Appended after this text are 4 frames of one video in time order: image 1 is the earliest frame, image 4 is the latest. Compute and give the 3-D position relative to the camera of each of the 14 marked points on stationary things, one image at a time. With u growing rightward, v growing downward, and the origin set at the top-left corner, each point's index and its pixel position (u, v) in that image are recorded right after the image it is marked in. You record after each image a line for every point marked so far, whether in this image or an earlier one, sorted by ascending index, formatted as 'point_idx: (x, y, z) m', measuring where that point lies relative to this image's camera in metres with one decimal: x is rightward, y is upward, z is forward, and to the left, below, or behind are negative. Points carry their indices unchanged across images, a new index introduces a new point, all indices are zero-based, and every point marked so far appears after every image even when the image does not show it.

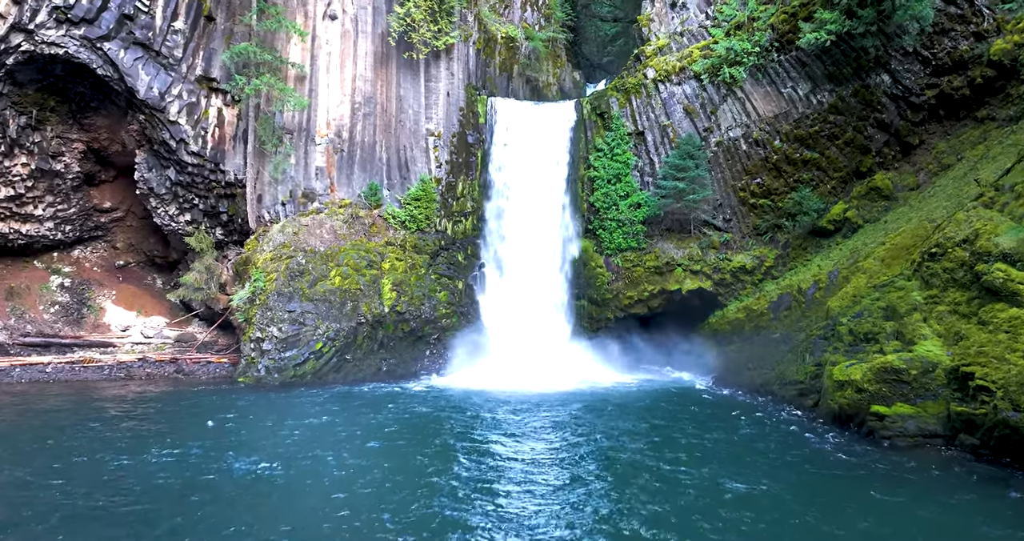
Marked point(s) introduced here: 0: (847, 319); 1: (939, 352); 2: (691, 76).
0: (+5.9, -0.9, +9.7) m
1: (+5.9, -1.1, +7.7) m
2: (+4.9, +5.4, +15.4) m
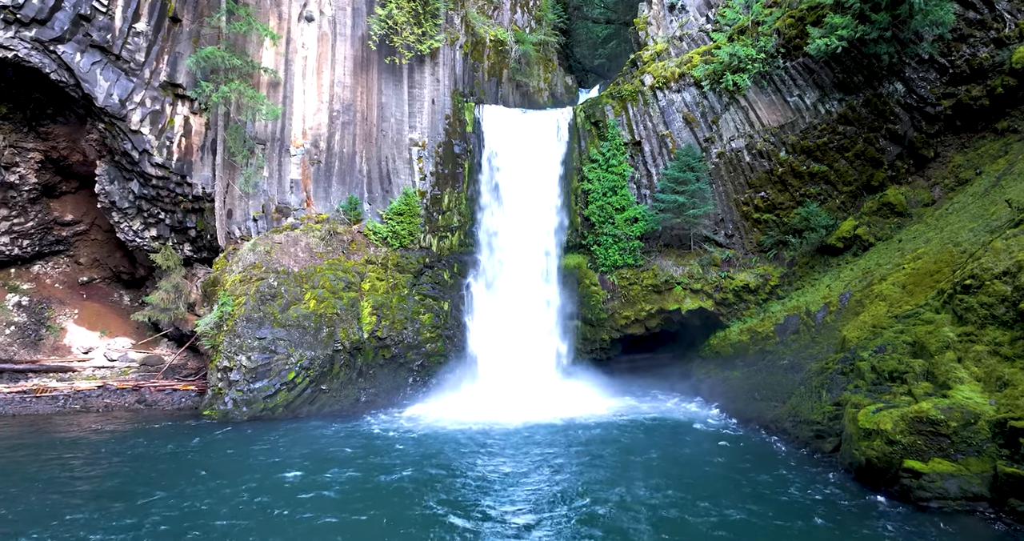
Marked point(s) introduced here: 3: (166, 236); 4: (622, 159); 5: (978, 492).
0: (+5.7, -1.3, +8.9) m
1: (+5.7, -1.6, +6.8) m
2: (+4.7, +4.9, +14.5) m
3: (-9.3, +0.9, +15.0) m
4: (+3.0, +3.1, +15.4) m
5: (+5.4, -2.6, +6.4) m
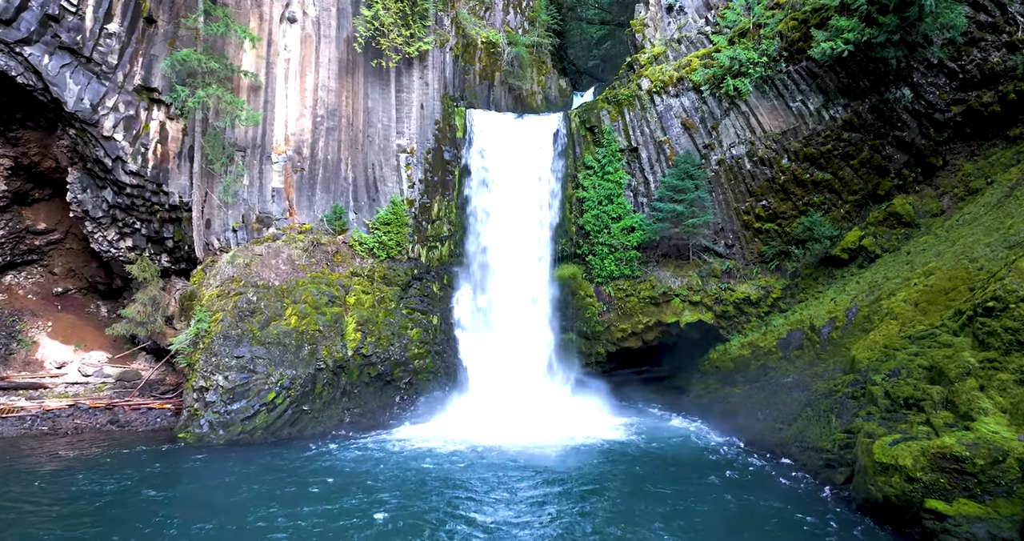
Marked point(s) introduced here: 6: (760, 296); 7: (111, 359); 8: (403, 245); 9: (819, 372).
0: (+5.5, -1.6, +8.4) m
1: (+5.6, -1.9, +6.3) m
2: (+4.4, +4.6, +14.0) m
3: (-9.5, +0.6, +14.4) m
4: (+2.8, +2.8, +14.9) m
5: (+5.3, -2.8, +5.9) m
6: (+5.8, -0.6, +13.0) m
7: (-10.9, -2.4, +15.2) m
8: (-2.8, +0.6, +14.2) m
9: (+5.6, -1.9, +10.2) m
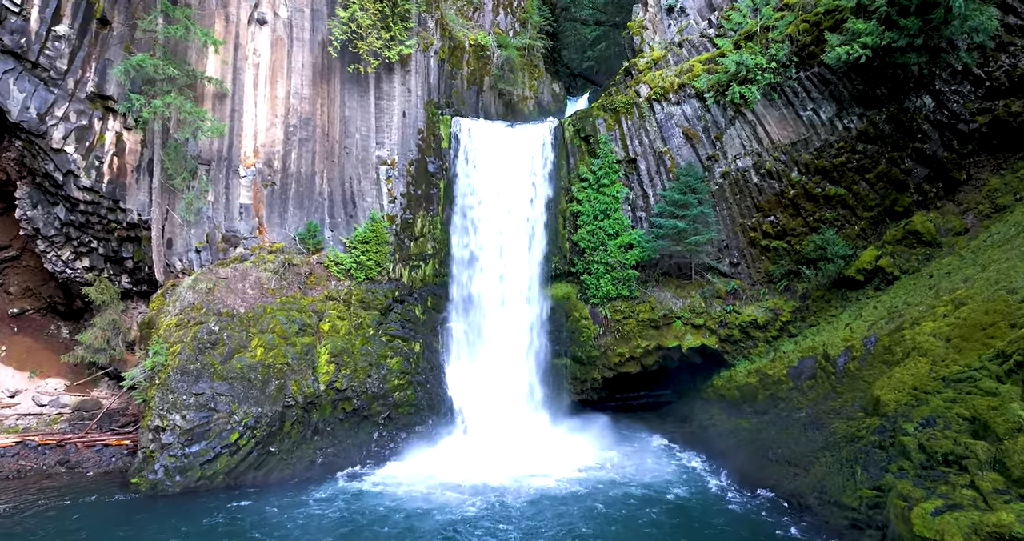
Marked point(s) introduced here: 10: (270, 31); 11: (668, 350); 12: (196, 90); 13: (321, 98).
0: (+5.3, -2.1, +7.4) m
1: (+5.4, -2.3, +5.4) m
2: (+4.2, +4.1, +13.0) m
3: (-9.8, +0.1, +13.3) m
4: (+2.6, +2.3, +13.9) m
5: (+5.1, -3.3, +4.9) m
6: (+5.5, -1.1, +12.0) m
7: (-11.2, -2.9, +14.1) m
8: (-3.0, +0.1, +13.2) m
9: (+5.4, -2.3, +9.2) m
10: (-5.6, +5.6, +13.0) m
11: (+3.6, -1.8, +12.7) m
12: (-7.0, +4.0, +12.3) m
13: (-4.6, +4.2, +13.4) m
